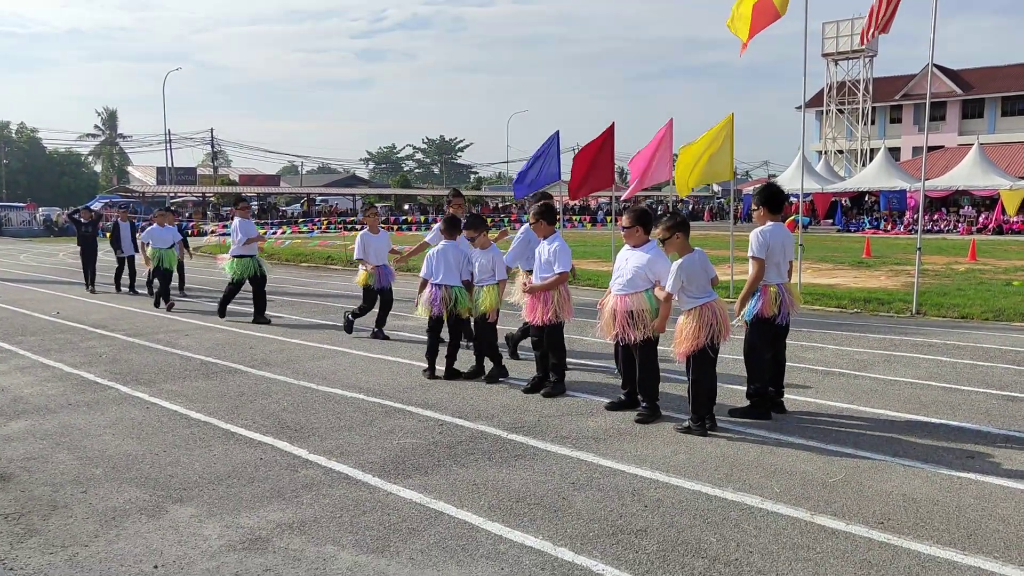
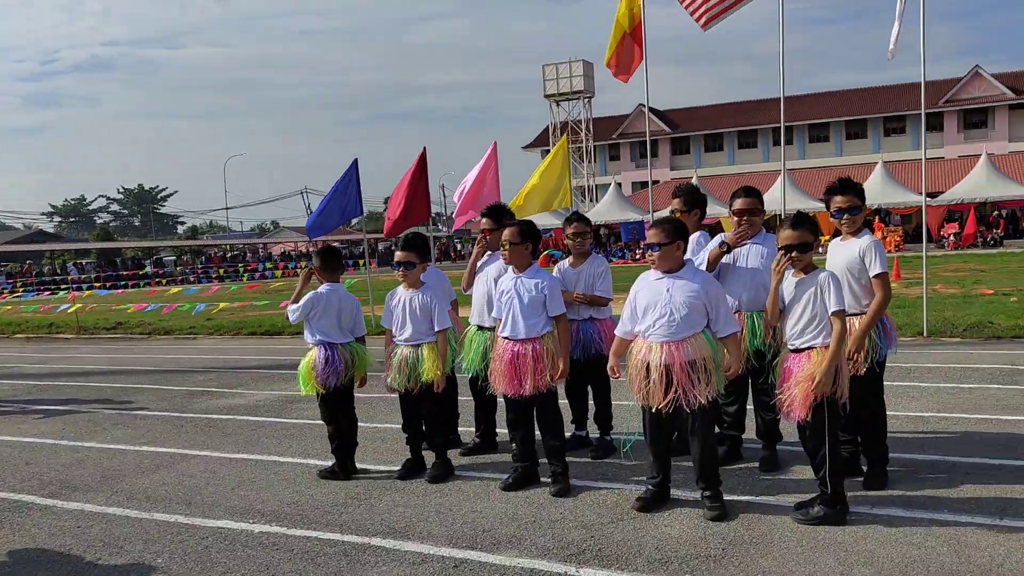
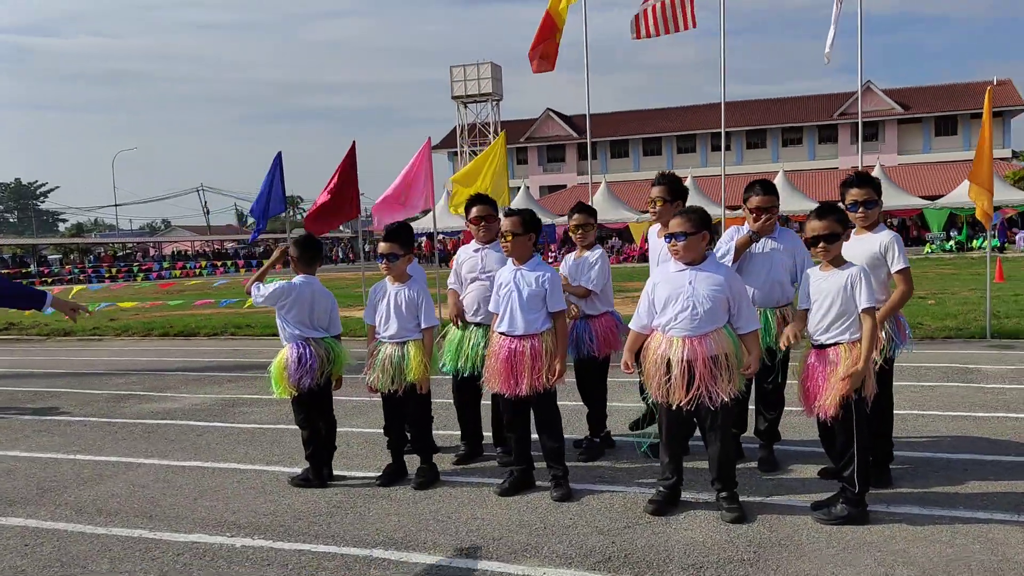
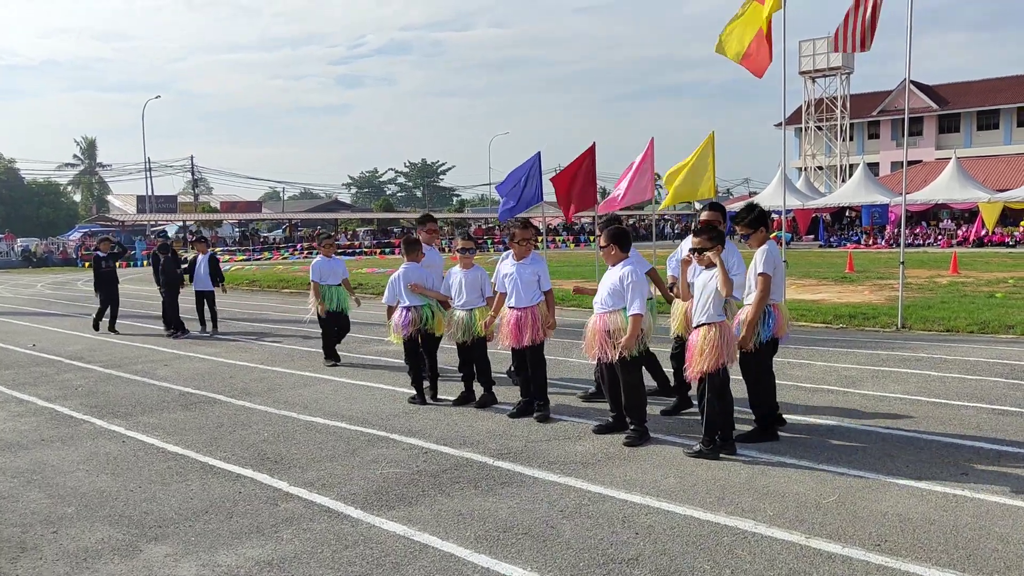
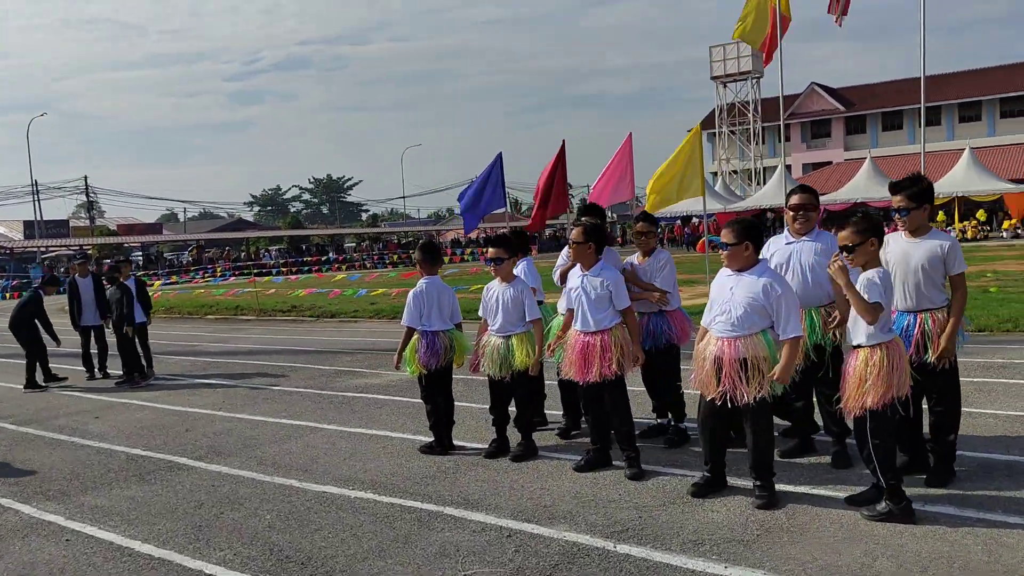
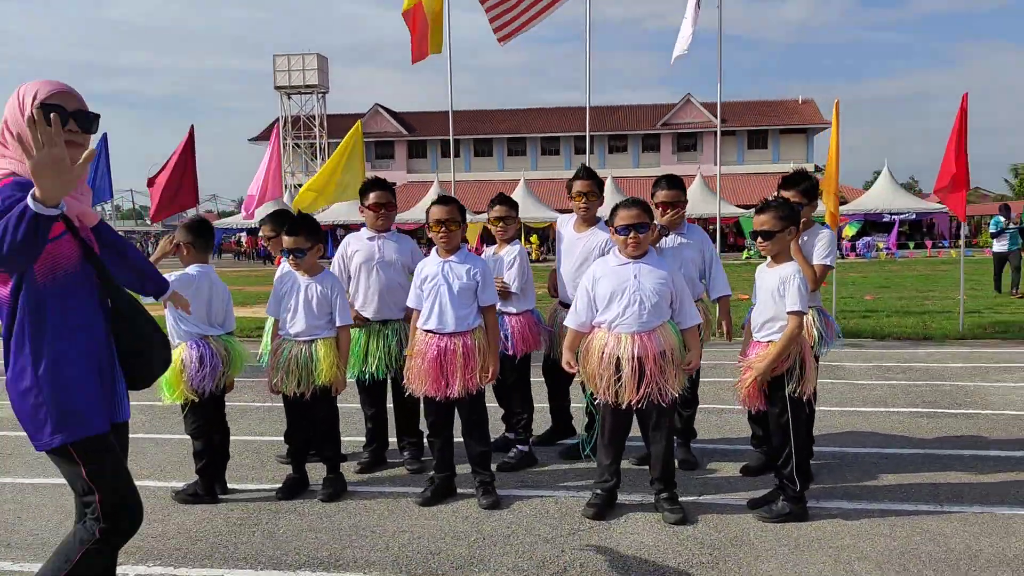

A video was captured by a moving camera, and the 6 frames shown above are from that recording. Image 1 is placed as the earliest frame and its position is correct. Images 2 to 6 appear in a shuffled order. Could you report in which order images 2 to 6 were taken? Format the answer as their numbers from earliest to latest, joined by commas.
4, 5, 2, 3, 6
